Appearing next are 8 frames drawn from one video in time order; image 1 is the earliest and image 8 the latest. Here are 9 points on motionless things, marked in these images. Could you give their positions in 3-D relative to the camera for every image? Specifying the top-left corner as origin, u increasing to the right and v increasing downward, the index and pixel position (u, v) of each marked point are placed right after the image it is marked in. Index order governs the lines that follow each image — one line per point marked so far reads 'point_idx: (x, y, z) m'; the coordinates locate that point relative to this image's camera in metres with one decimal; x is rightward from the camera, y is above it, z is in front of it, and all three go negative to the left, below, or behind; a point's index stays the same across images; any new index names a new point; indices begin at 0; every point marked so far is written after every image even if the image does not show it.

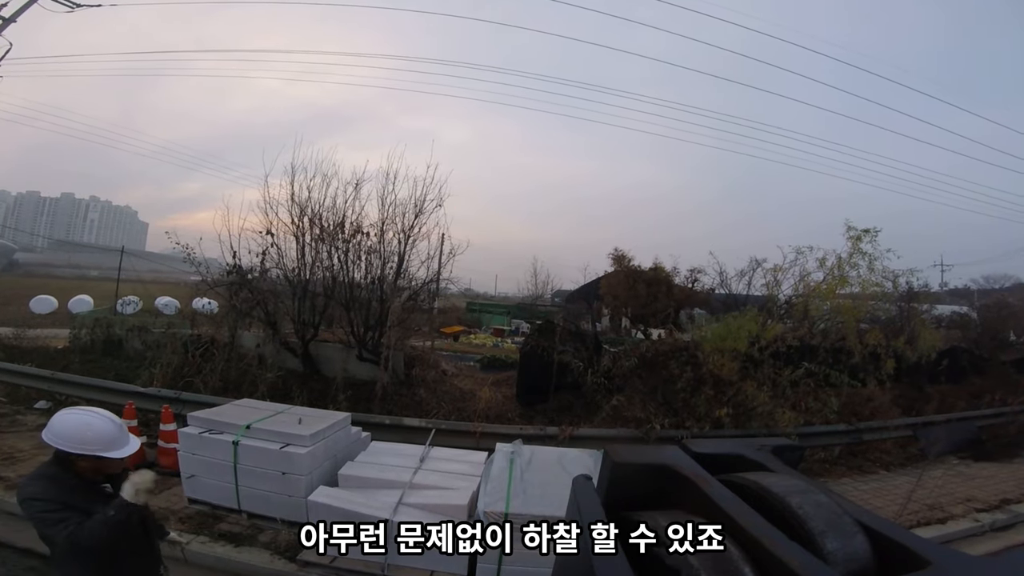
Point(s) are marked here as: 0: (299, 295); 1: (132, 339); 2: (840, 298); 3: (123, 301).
0: (-3.5, 0.0, +8.3) m
1: (-7.2, -0.9, +9.5) m
2: (+5.2, -0.2, +8.2) m
3: (-10.8, -0.2, +13.7) m
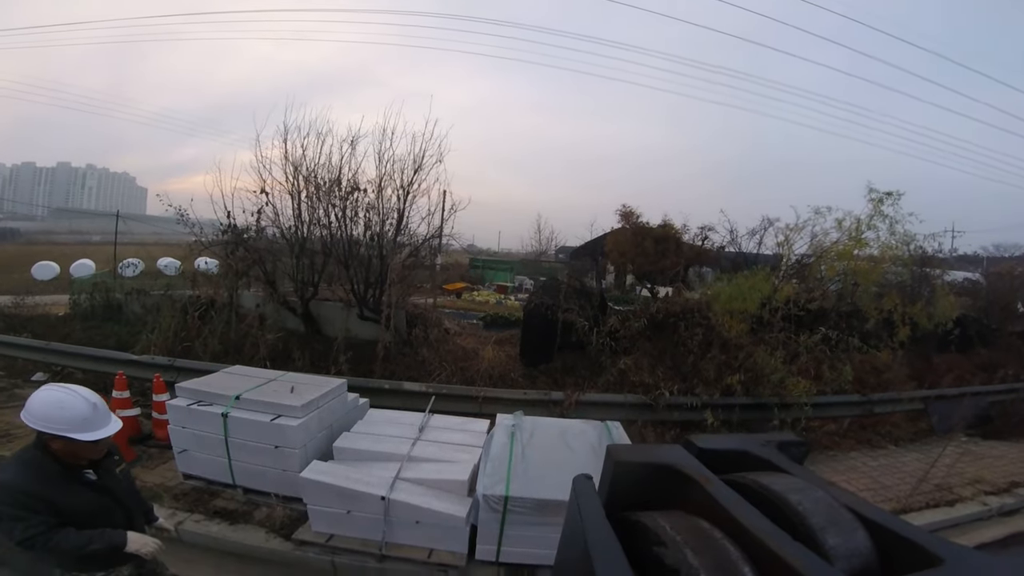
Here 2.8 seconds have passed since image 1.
0: (-3.4, +0.6, +8.1) m
1: (-7.1, -0.3, +9.4) m
2: (+5.3, +0.5, +8.0) m
3: (-10.7, +0.7, +13.6) m
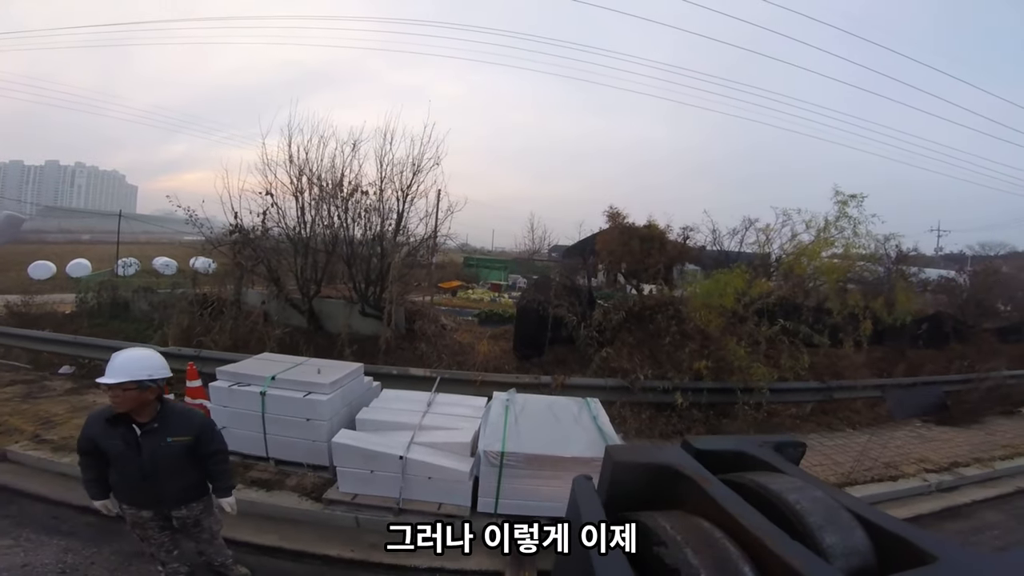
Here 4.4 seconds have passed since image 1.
0: (-3.6, +0.6, +8.5) m
1: (-7.3, -0.3, +9.8) m
2: (+5.2, +0.5, +8.5) m
3: (-10.9, +0.8, +13.9) m
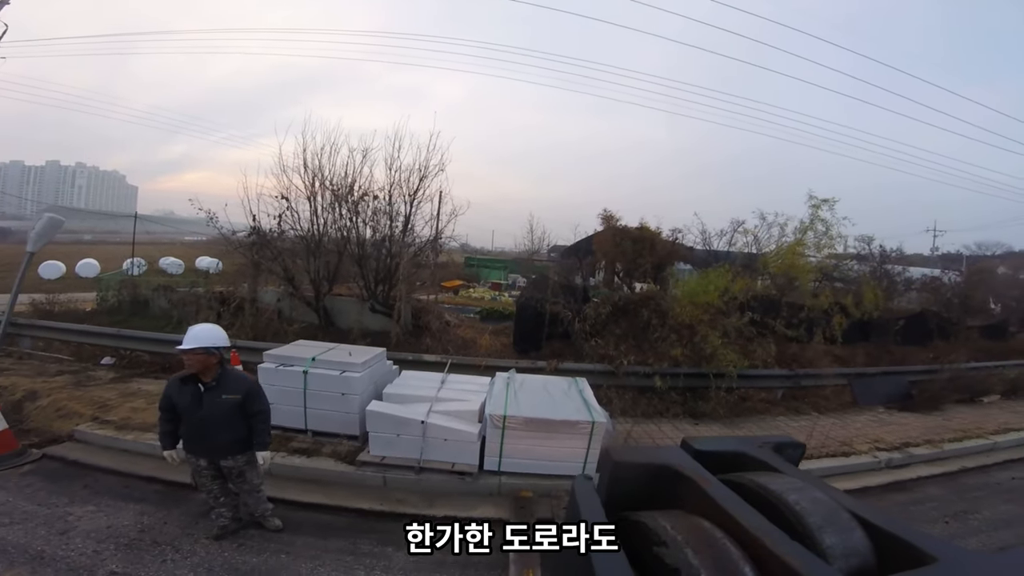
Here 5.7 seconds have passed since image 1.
0: (-3.6, +0.6, +9.1) m
1: (-7.3, -0.2, +10.4) m
2: (+5.1, +0.5, +9.1) m
3: (-10.9, +0.8, +14.5) m
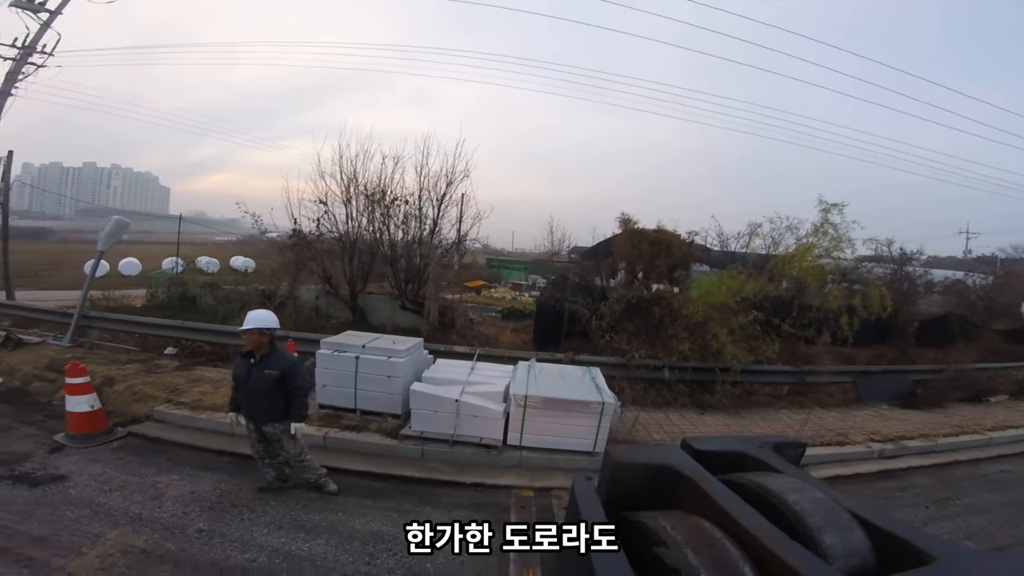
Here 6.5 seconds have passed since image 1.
0: (-3.2, +0.7, +9.7) m
1: (-6.8, -0.2, +11.2) m
2: (+5.5, +0.5, +9.4) m
3: (-10.3, +0.8, +15.4) m
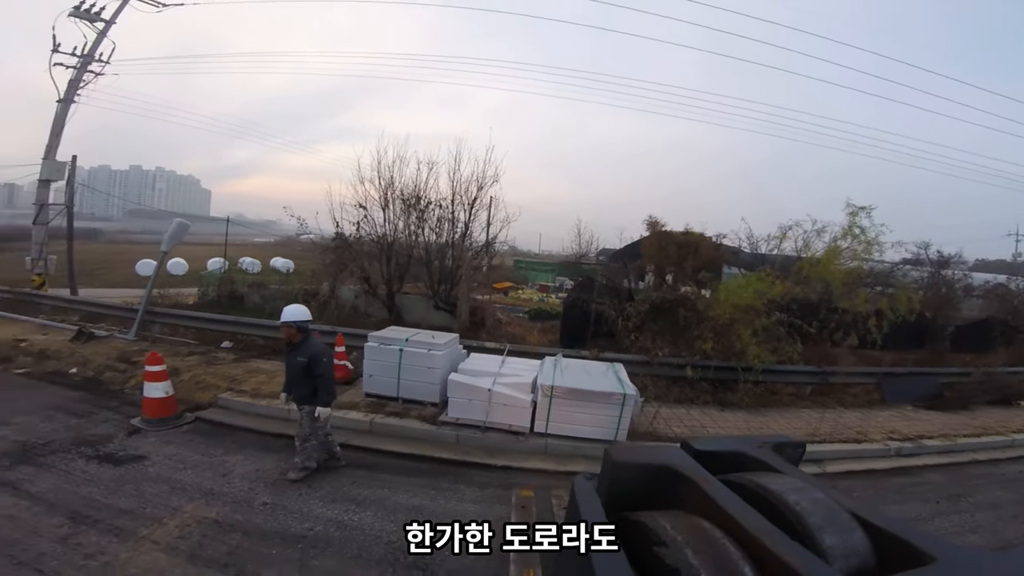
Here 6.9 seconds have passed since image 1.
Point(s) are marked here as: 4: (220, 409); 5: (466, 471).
0: (-2.6, +0.7, +10.3) m
1: (-6.2, -0.1, +11.9) m
2: (+6.1, +0.5, +9.5) m
3: (-9.4, +0.9, +16.4) m
4: (-3.5, -1.4, +6.0) m
5: (-0.5, -1.8, +4.9) m
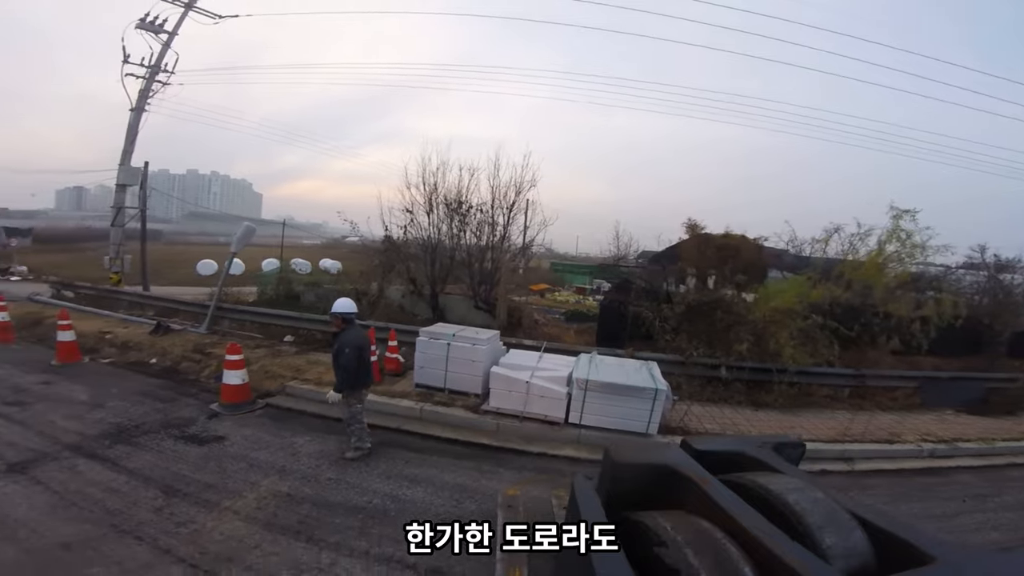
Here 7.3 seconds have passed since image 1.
0: (-1.8, +0.7, +10.8) m
1: (-5.2, -0.1, +12.8) m
2: (+6.8, +0.4, +9.4) m
3: (-8.1, +0.9, +17.4) m
4: (-3.0, -1.4, +6.6) m
5: (-0.1, -1.8, +5.3) m
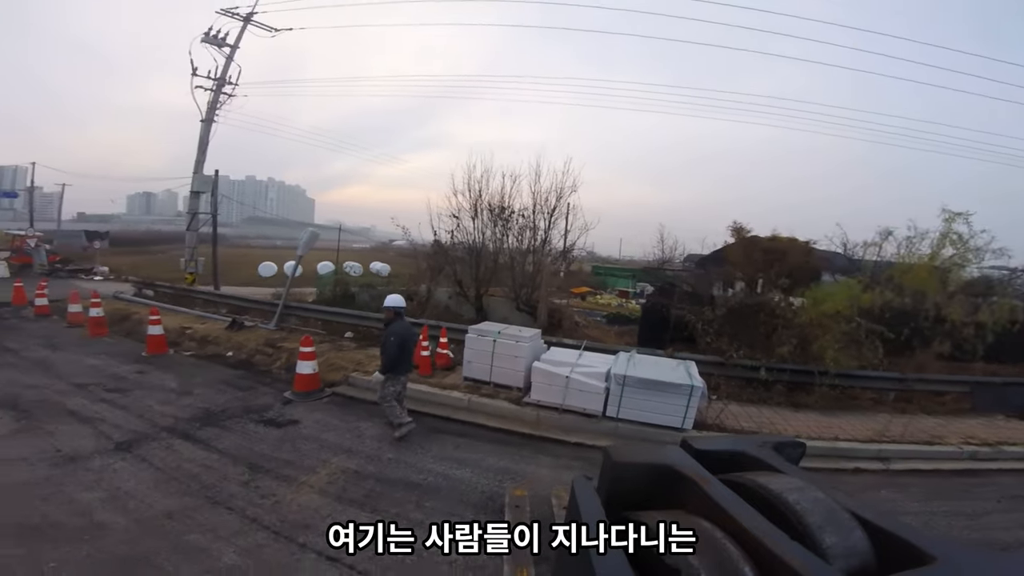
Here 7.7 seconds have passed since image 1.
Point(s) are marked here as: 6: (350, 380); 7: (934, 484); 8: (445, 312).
0: (-0.8, +0.6, +11.4) m
1: (-4.1, -0.1, +13.6) m
2: (+7.6, +0.3, +9.2) m
3: (-6.5, +0.9, +18.5) m
4: (-2.4, -1.4, +7.3) m
5: (+0.4, -1.8, +5.7) m
6: (-2.4, -1.4, +7.3) m
7: (+4.2, -1.9, +5.0) m
8: (-1.5, -0.5, +11.6) m
